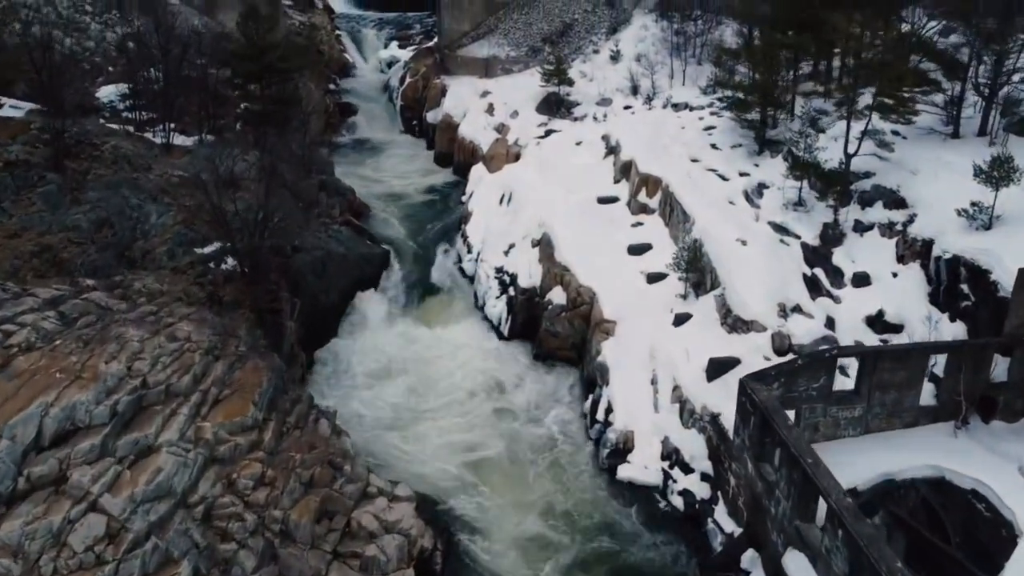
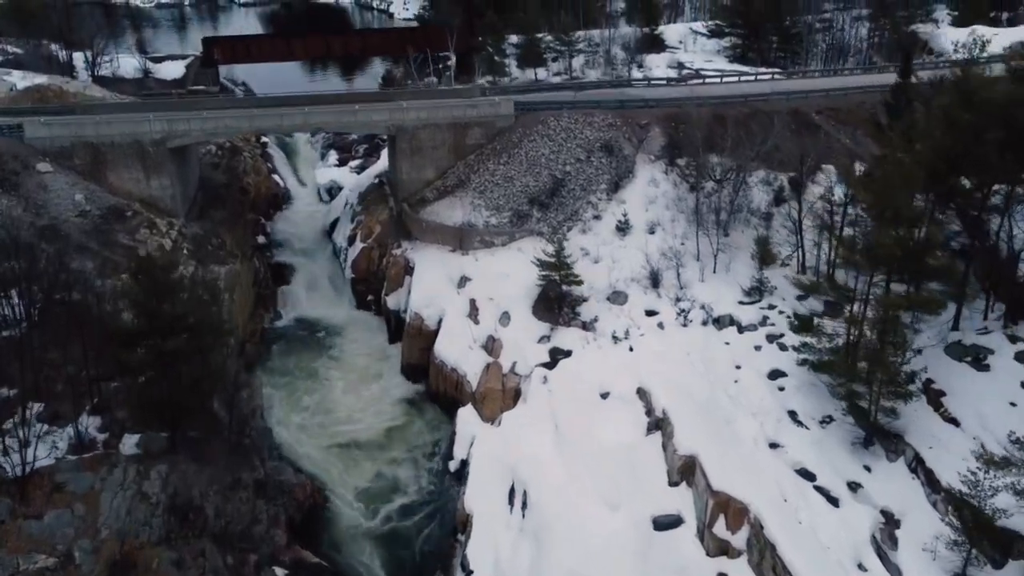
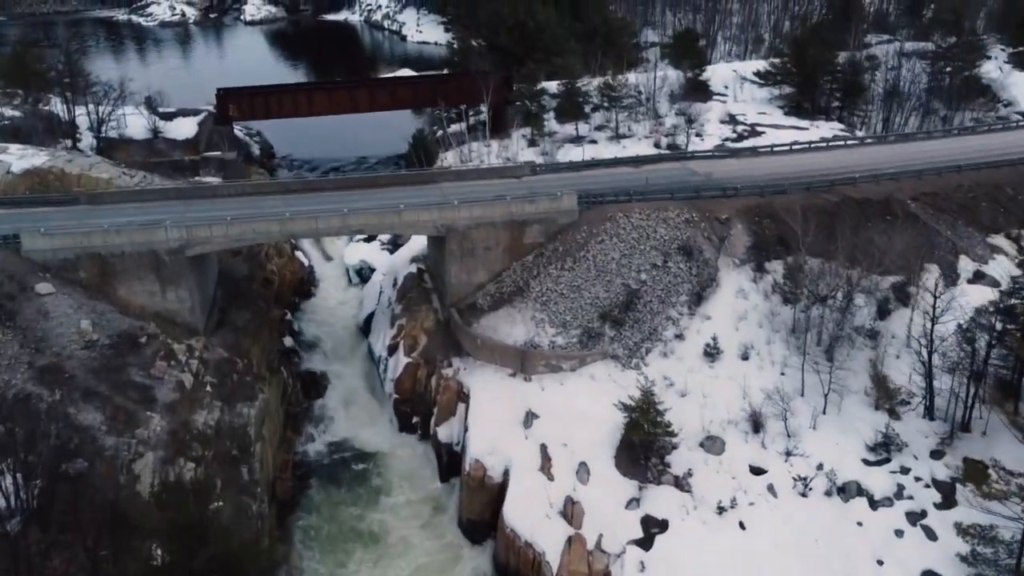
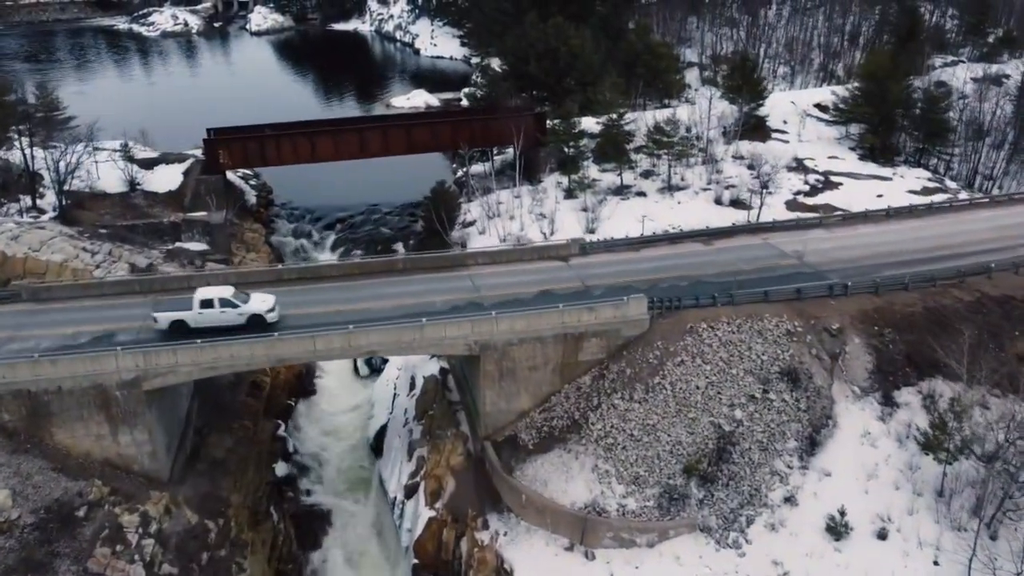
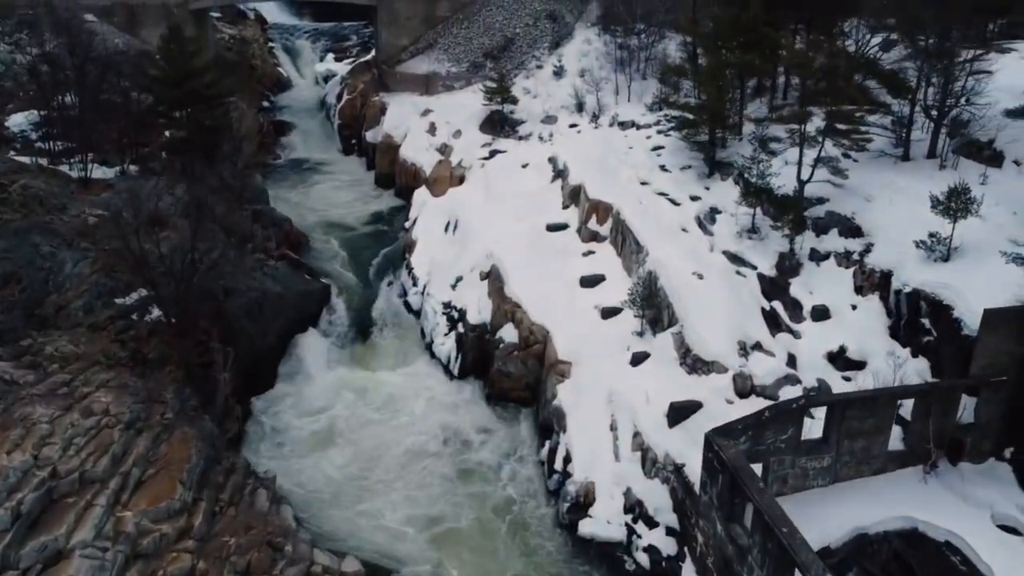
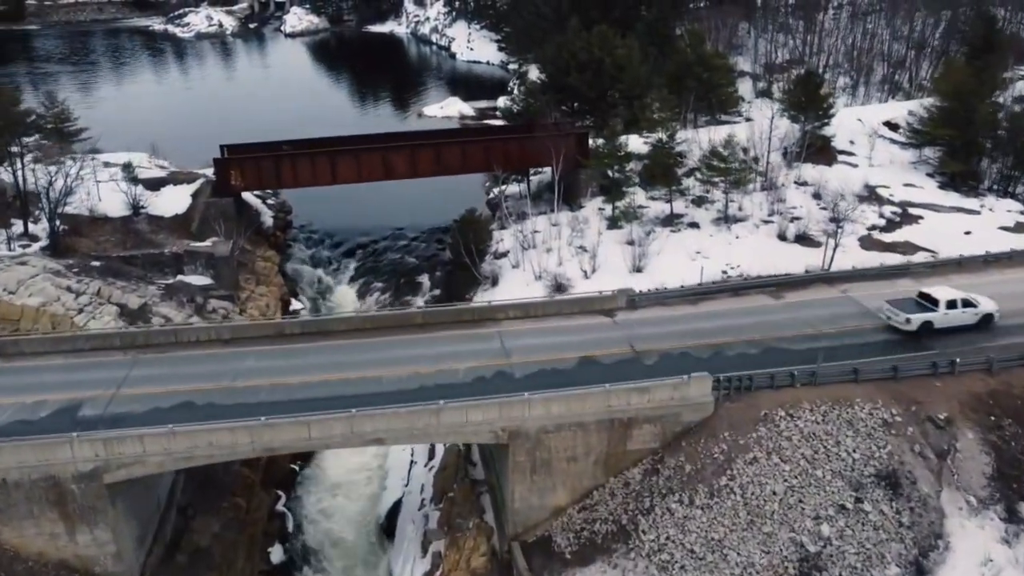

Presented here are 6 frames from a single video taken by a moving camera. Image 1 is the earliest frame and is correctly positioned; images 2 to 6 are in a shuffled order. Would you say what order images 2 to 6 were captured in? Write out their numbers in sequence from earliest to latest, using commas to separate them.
5, 2, 3, 4, 6
